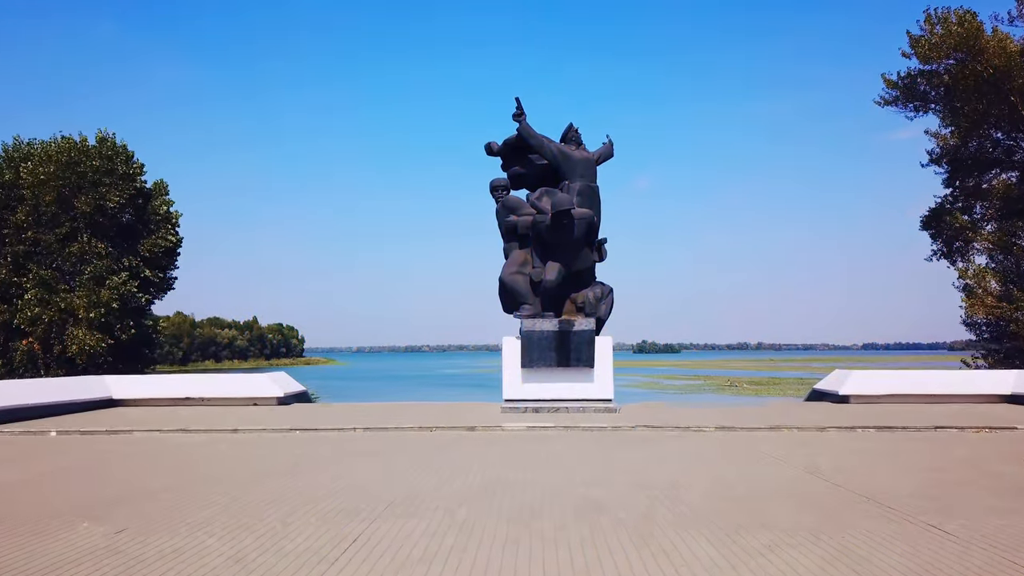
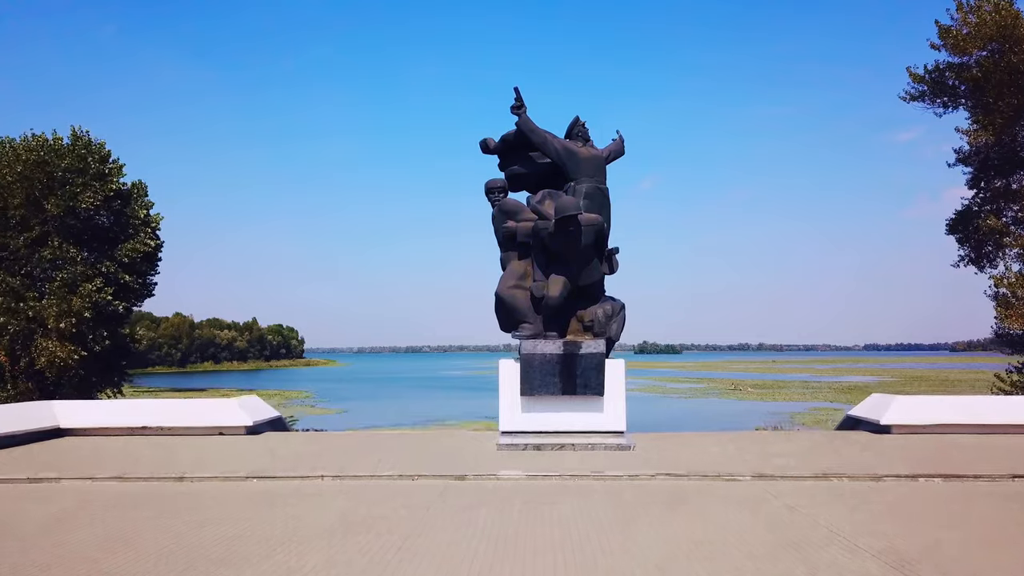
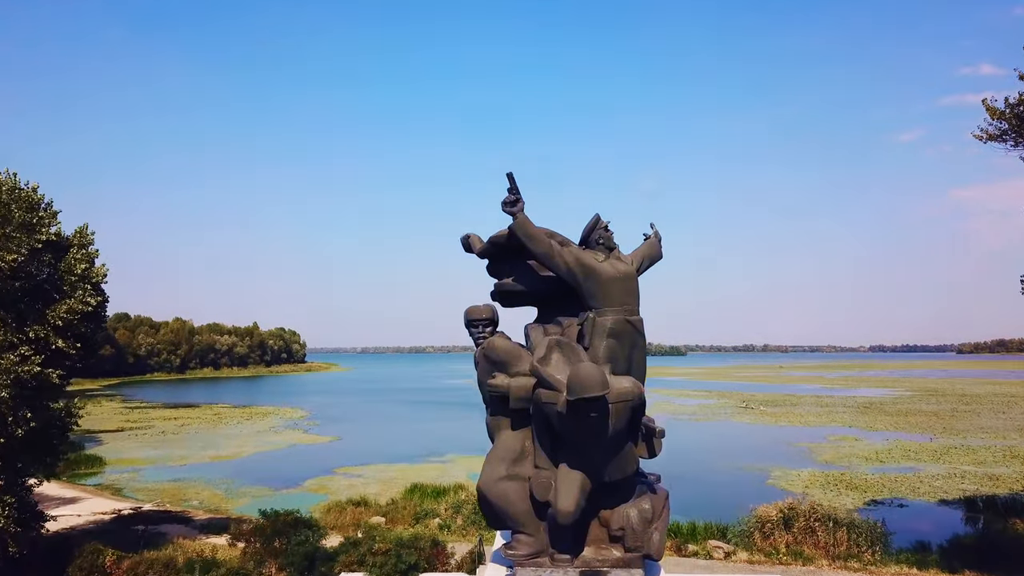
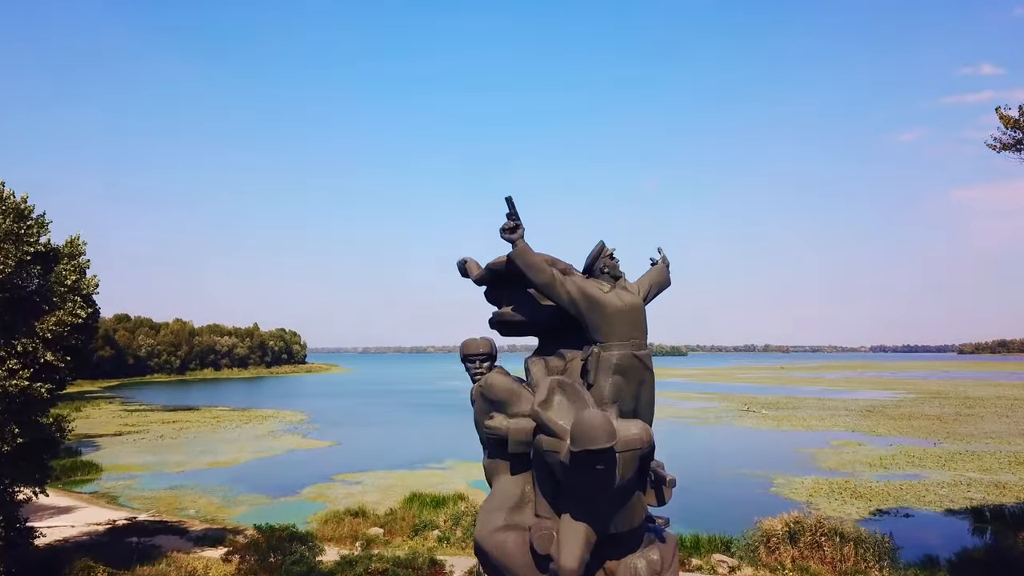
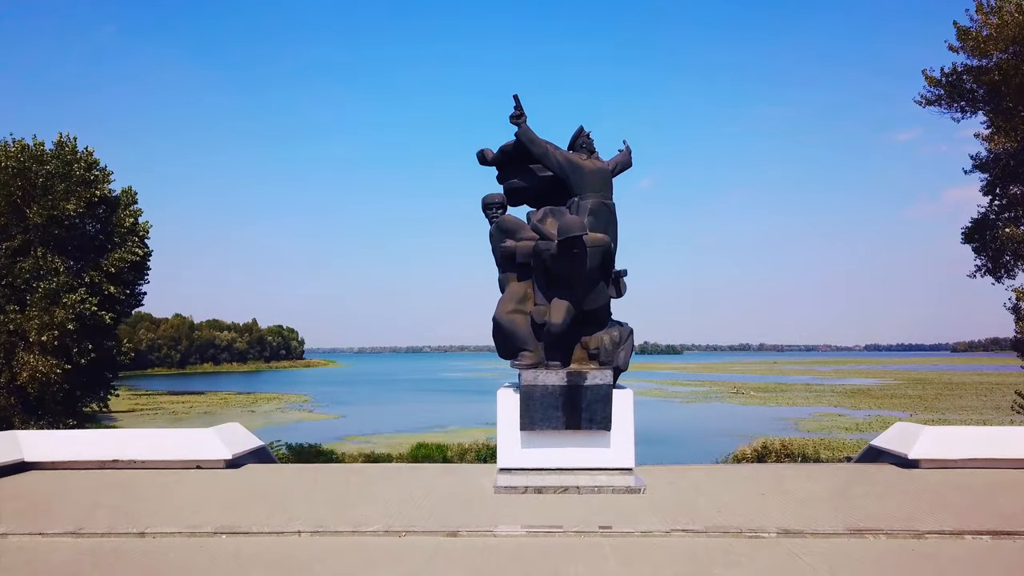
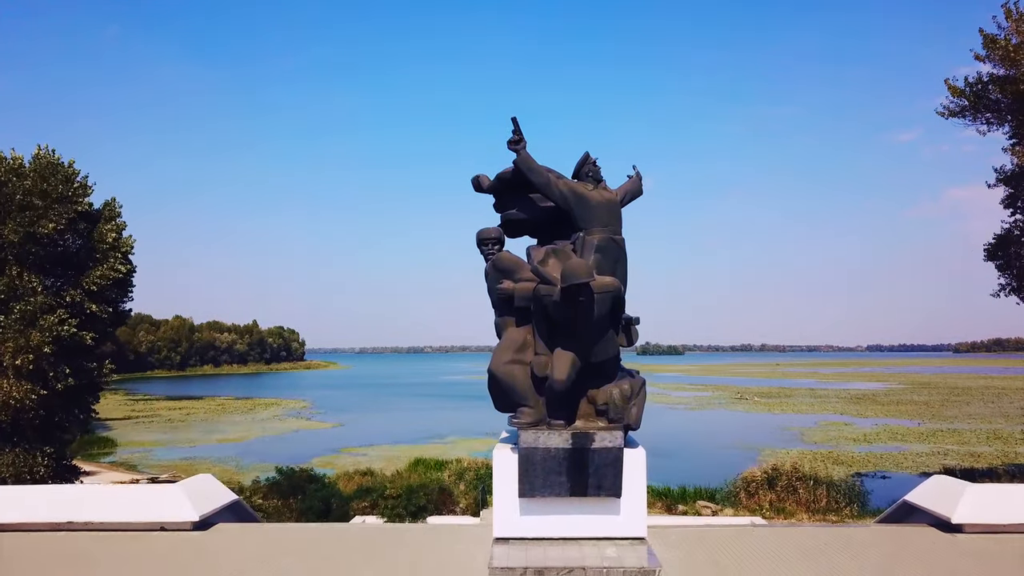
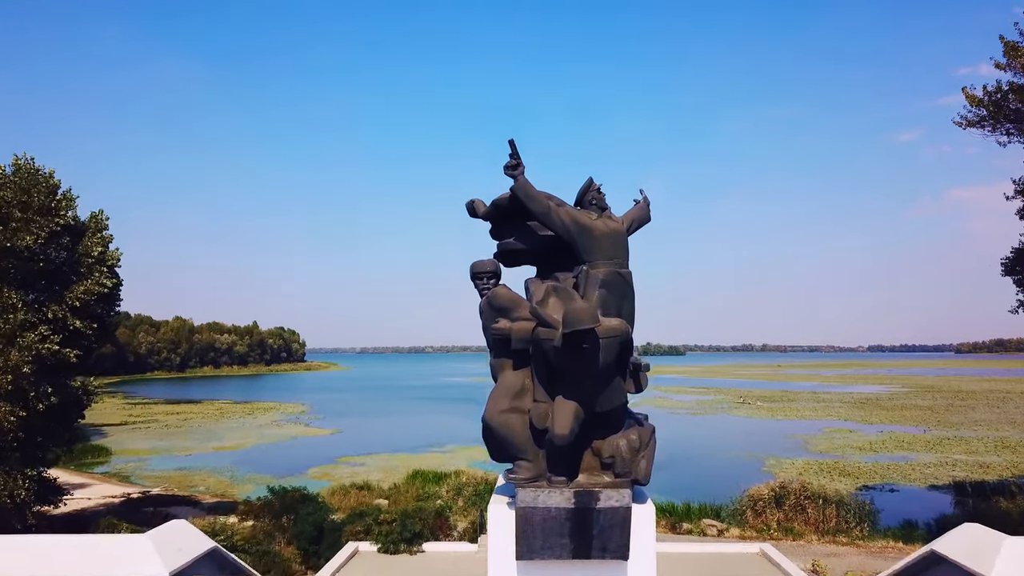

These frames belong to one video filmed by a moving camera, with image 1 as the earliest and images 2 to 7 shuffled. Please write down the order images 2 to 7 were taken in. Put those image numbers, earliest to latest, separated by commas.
2, 5, 6, 7, 3, 4
